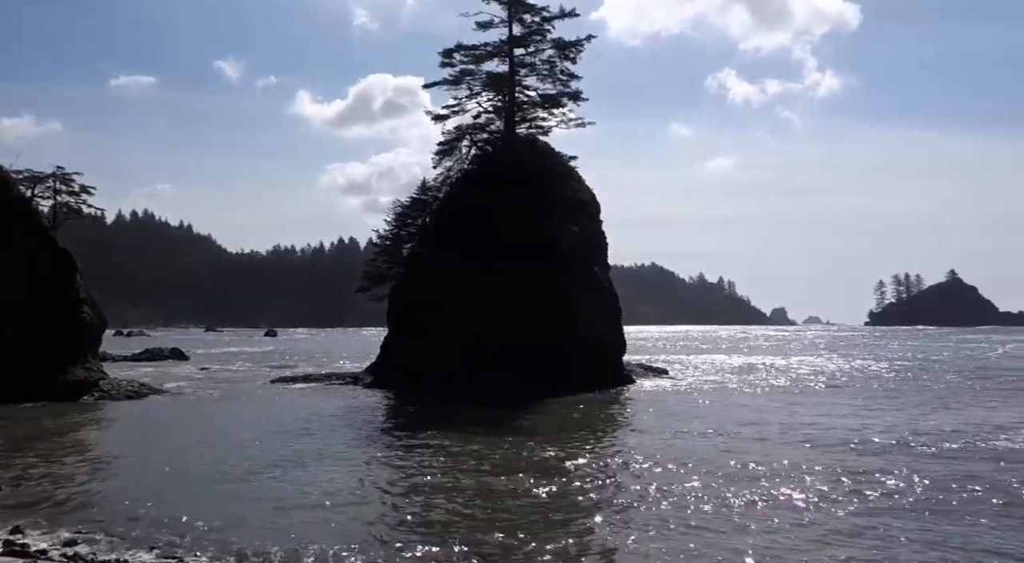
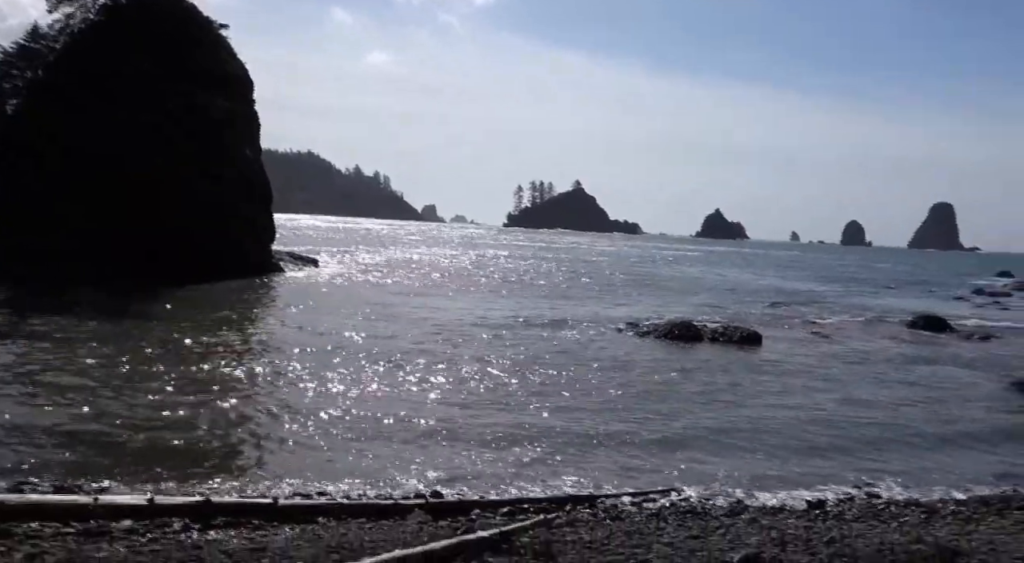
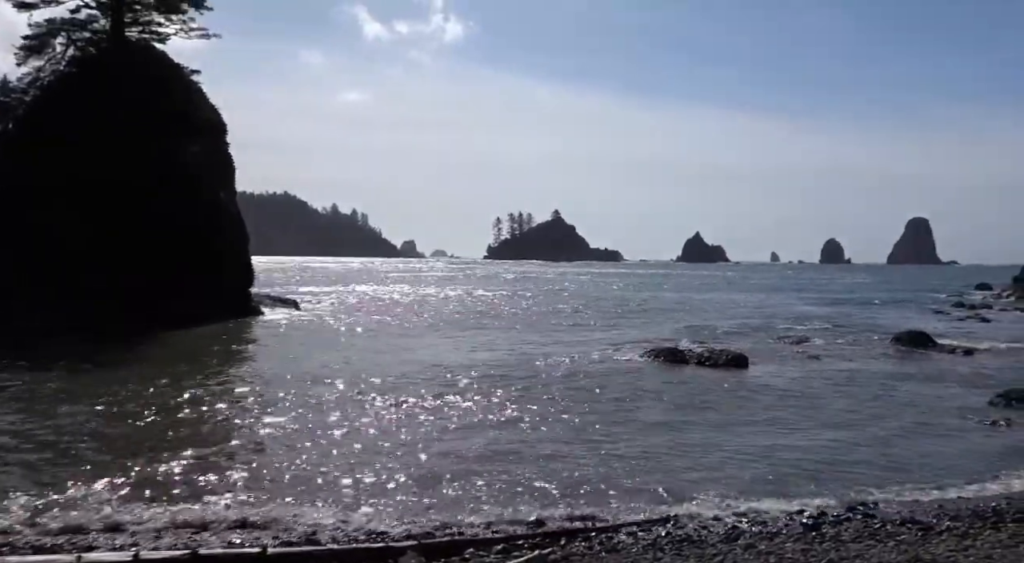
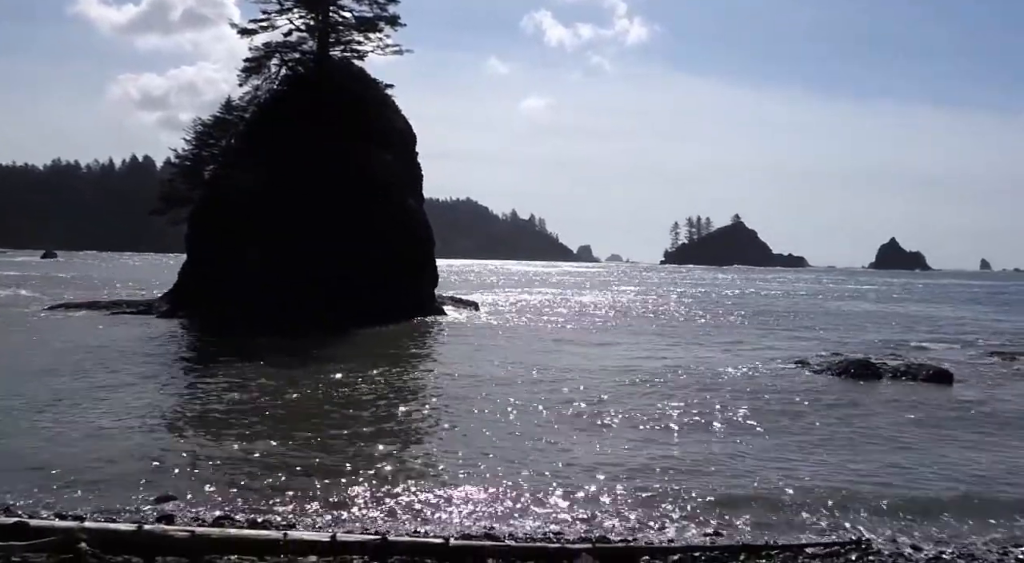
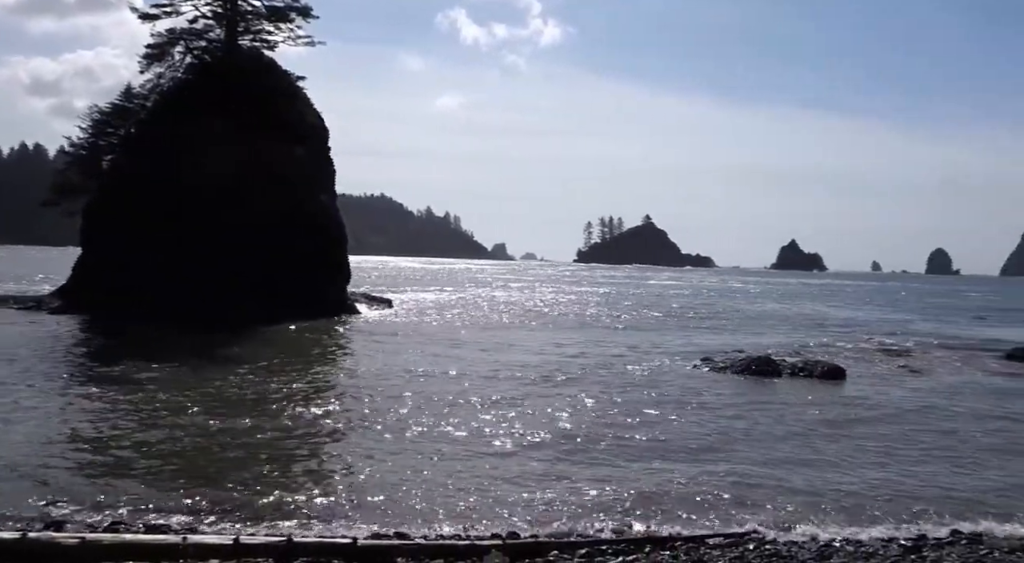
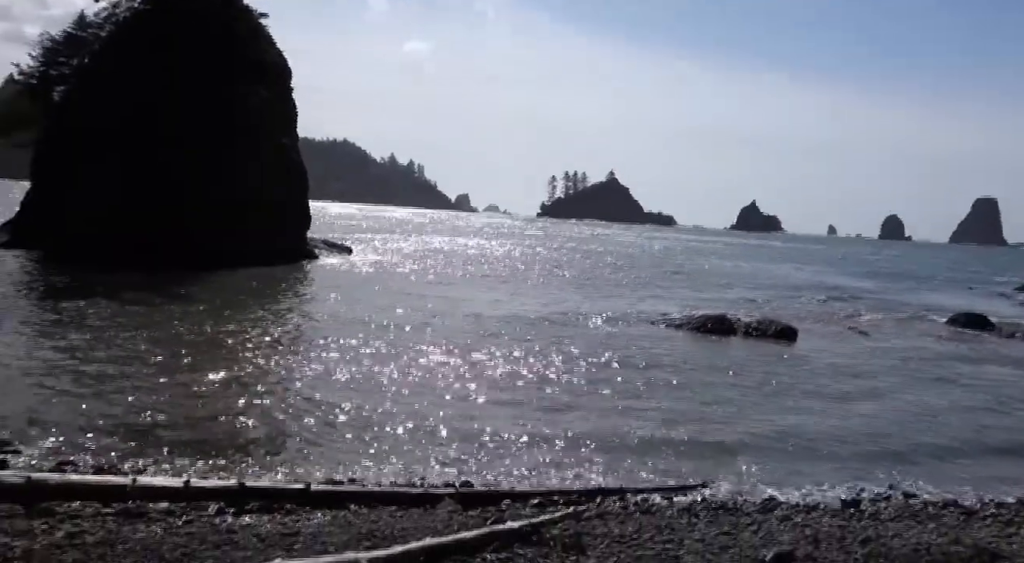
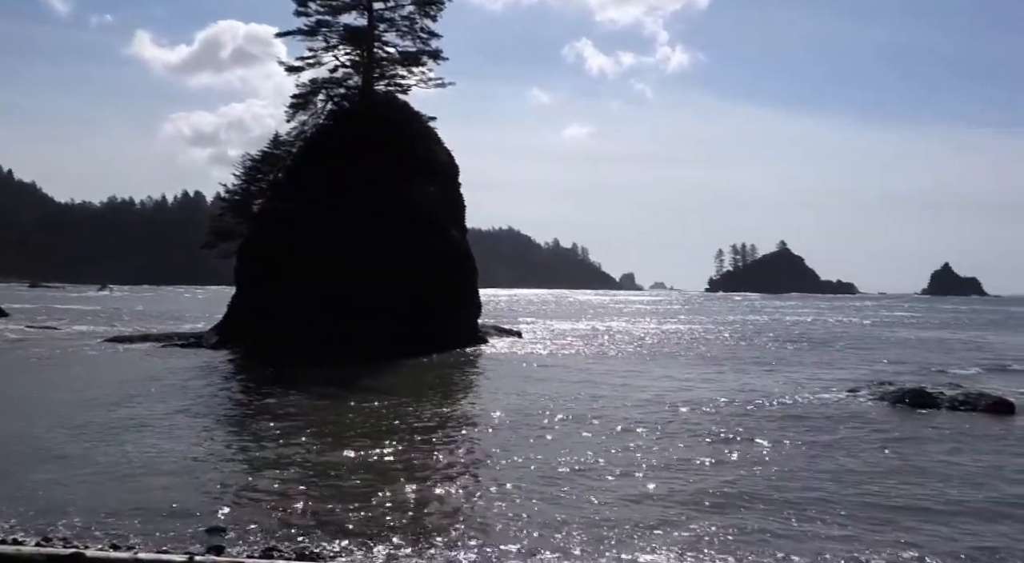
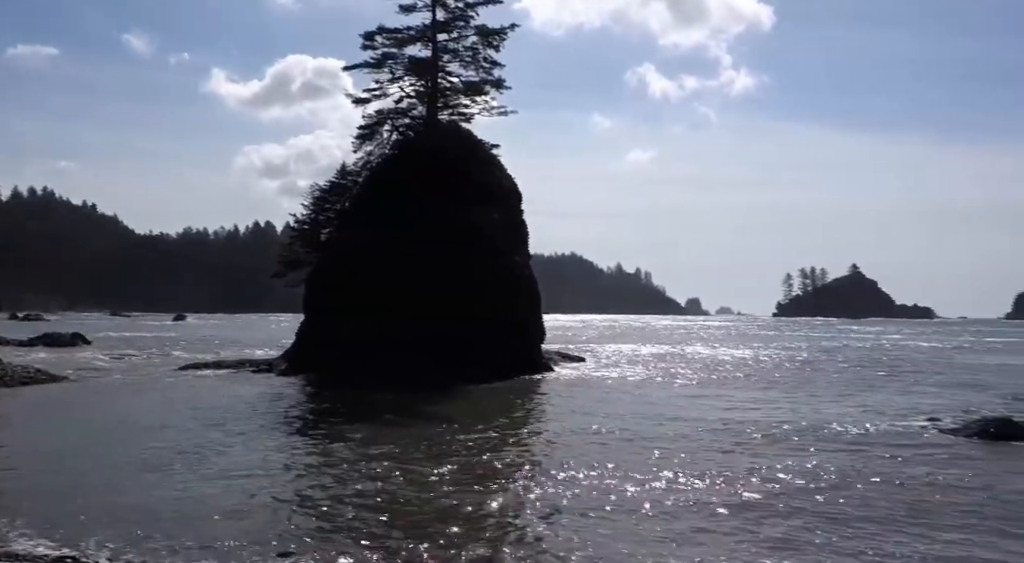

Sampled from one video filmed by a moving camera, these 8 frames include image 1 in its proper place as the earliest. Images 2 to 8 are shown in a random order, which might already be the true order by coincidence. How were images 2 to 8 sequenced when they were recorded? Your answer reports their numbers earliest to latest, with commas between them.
8, 7, 4, 5, 2, 6, 3
